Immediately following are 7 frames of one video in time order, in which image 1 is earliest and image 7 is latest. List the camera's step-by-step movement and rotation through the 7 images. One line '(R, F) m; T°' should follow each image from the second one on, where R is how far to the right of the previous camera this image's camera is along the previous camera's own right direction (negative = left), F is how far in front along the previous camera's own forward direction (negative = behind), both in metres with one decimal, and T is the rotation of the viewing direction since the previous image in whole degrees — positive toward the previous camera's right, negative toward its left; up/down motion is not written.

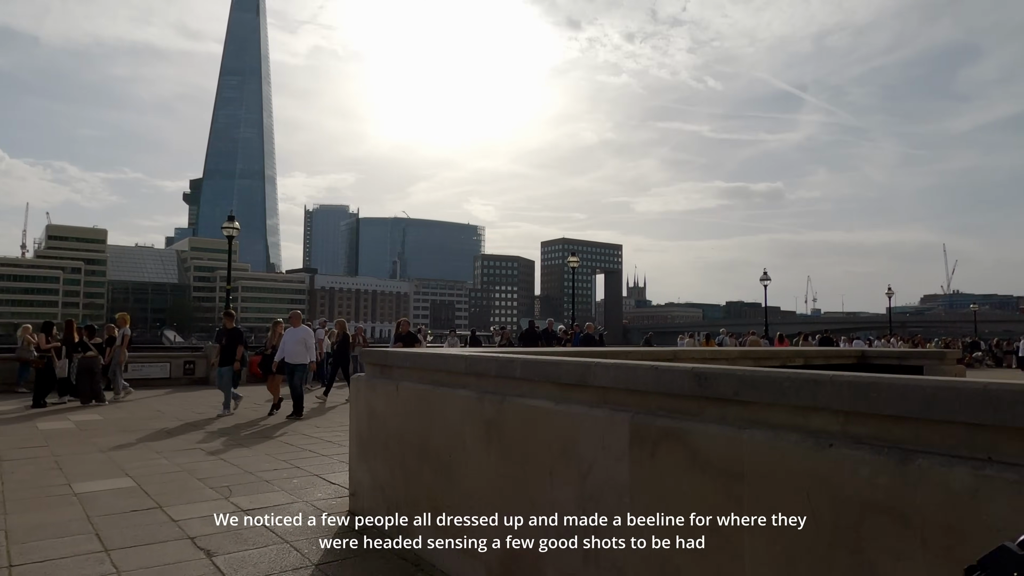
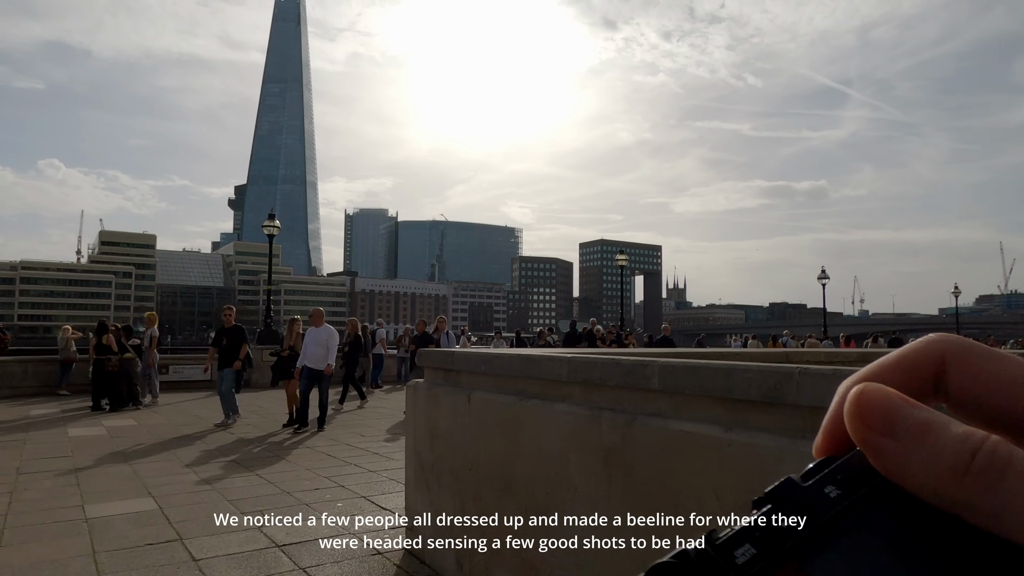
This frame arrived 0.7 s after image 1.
(-0.2, +0.7) m; -3°
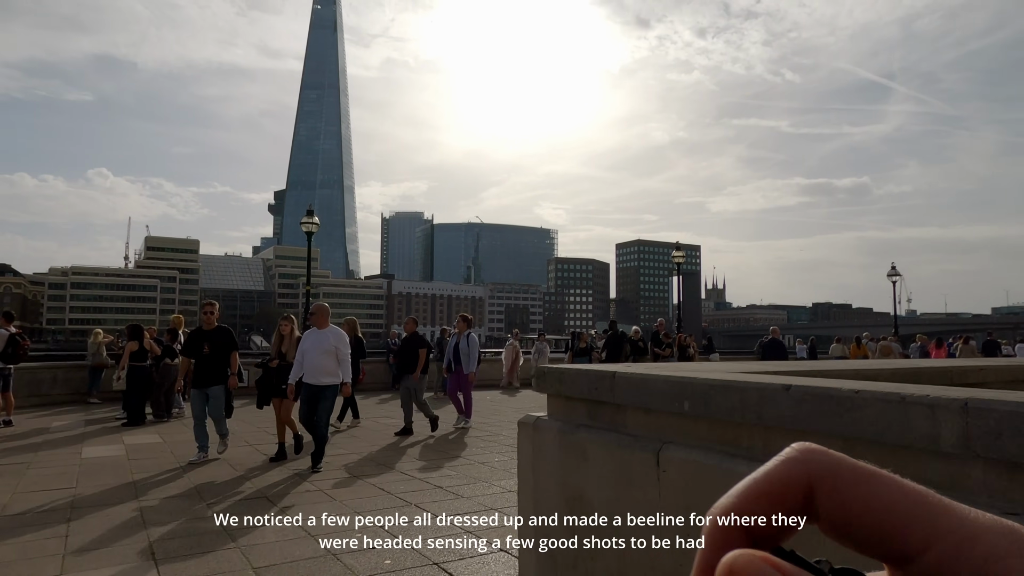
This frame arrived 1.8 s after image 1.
(-0.4, +1.1) m; -3°
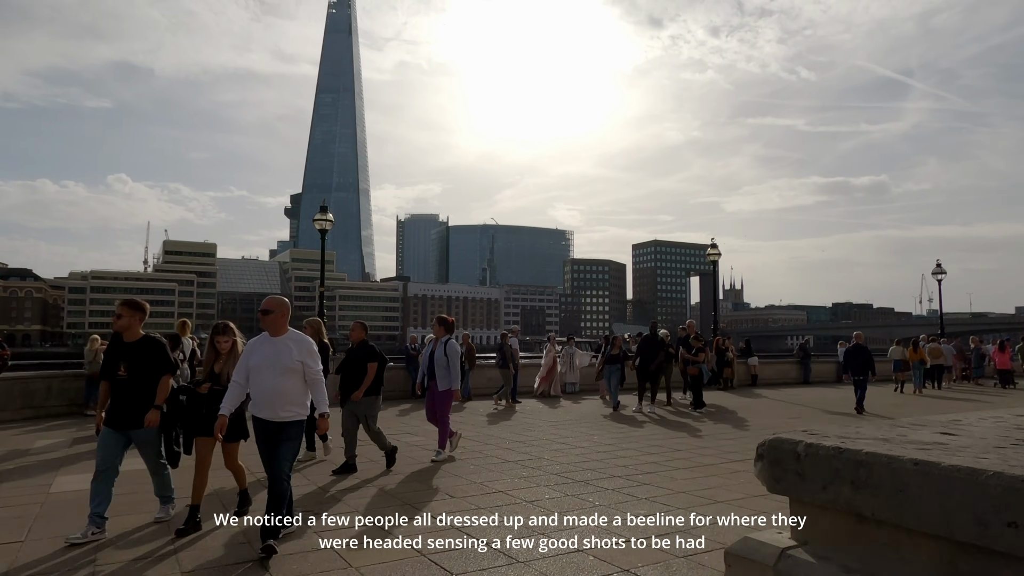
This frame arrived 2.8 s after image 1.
(-0.4, +0.9) m; -1°
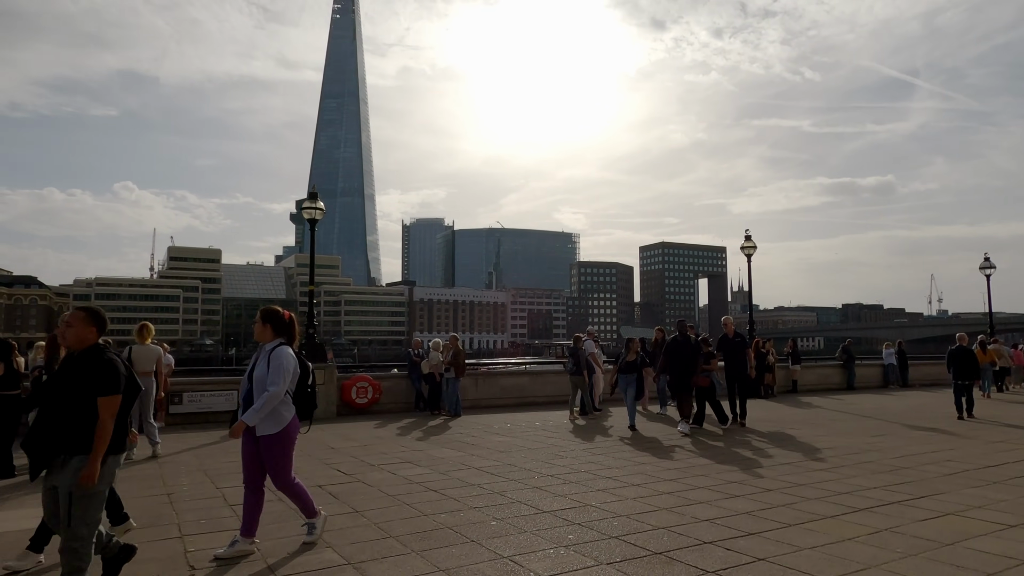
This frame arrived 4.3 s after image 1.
(-0.3, +1.6) m; 0°
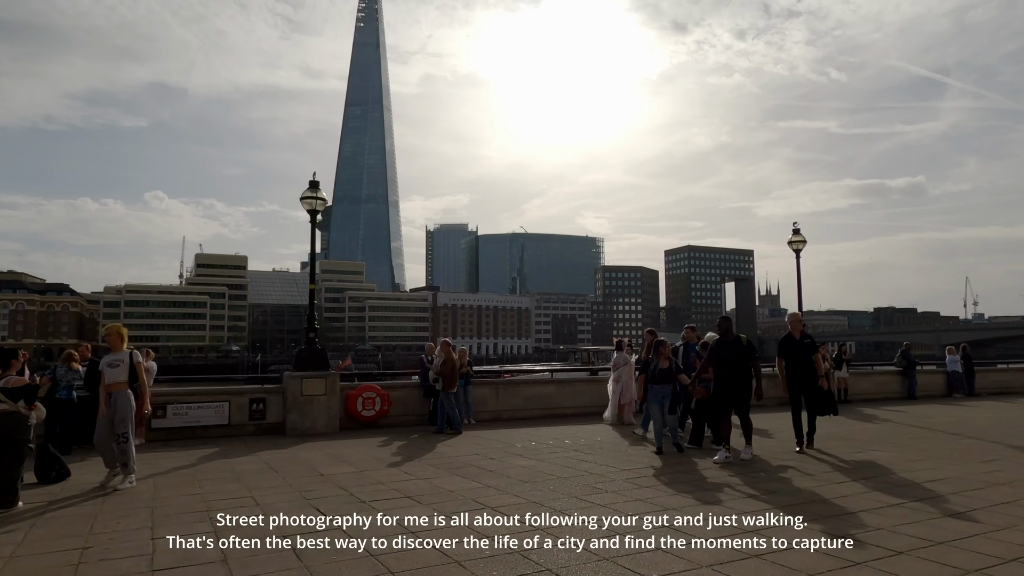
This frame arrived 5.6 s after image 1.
(-0.2, +1.2) m; -2°
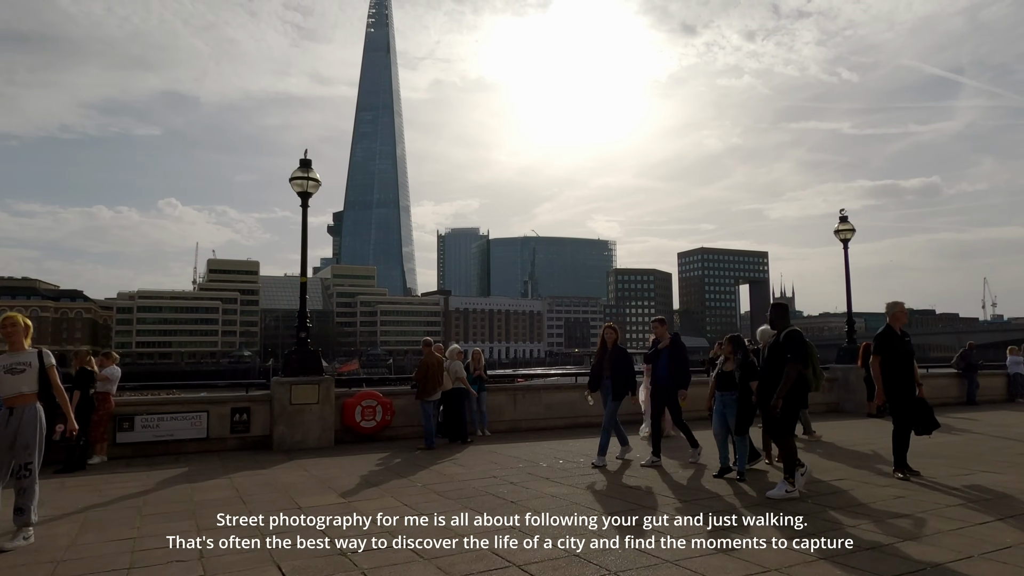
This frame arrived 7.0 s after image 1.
(-0.2, +1.3) m; -1°
